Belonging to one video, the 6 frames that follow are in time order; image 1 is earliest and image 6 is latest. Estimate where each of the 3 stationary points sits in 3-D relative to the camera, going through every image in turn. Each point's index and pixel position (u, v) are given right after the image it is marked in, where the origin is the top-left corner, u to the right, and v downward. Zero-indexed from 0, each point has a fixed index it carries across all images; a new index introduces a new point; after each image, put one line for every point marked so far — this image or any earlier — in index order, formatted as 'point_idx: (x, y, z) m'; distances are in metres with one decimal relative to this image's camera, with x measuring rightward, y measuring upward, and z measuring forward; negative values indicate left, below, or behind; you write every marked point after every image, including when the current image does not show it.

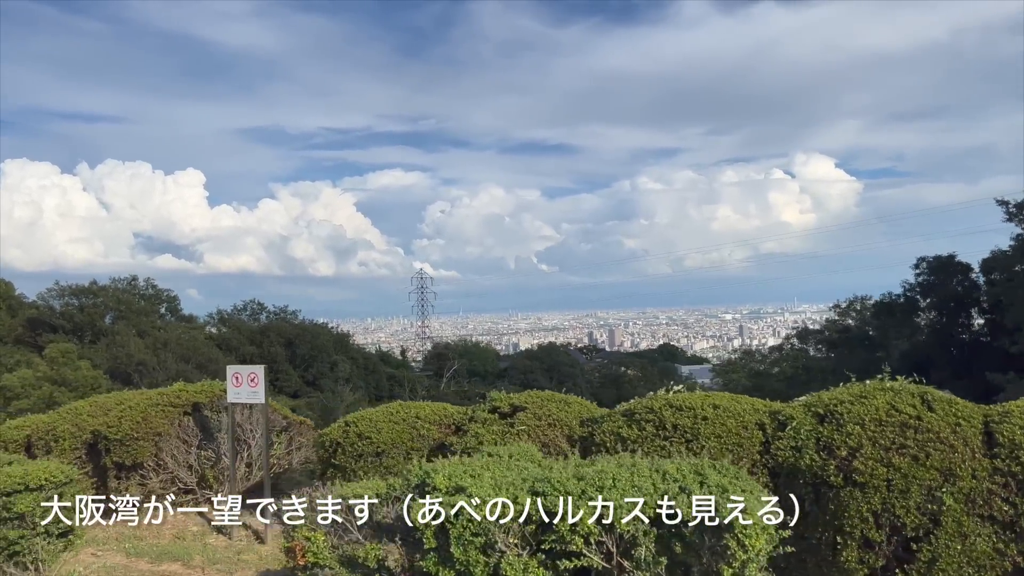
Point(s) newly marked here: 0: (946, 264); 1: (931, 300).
0: (+11.0, +0.6, +18.5) m
1: (+10.7, -0.3, +18.7) m
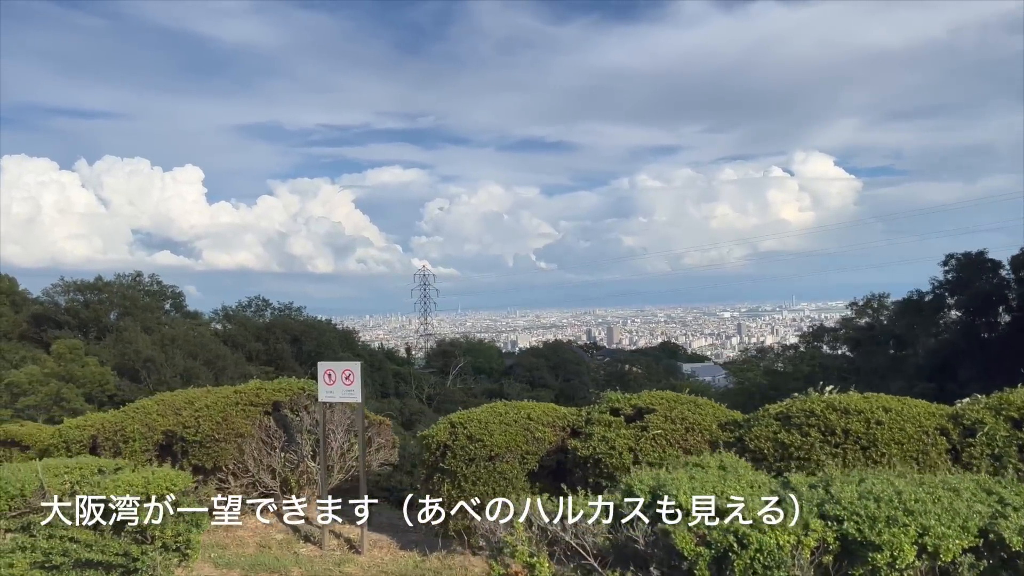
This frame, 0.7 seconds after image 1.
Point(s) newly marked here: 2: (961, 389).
0: (+11.6, +0.7, +18.2) m
1: (+11.2, -0.3, +18.4) m
2: (+10.4, -2.3, +16.8) m
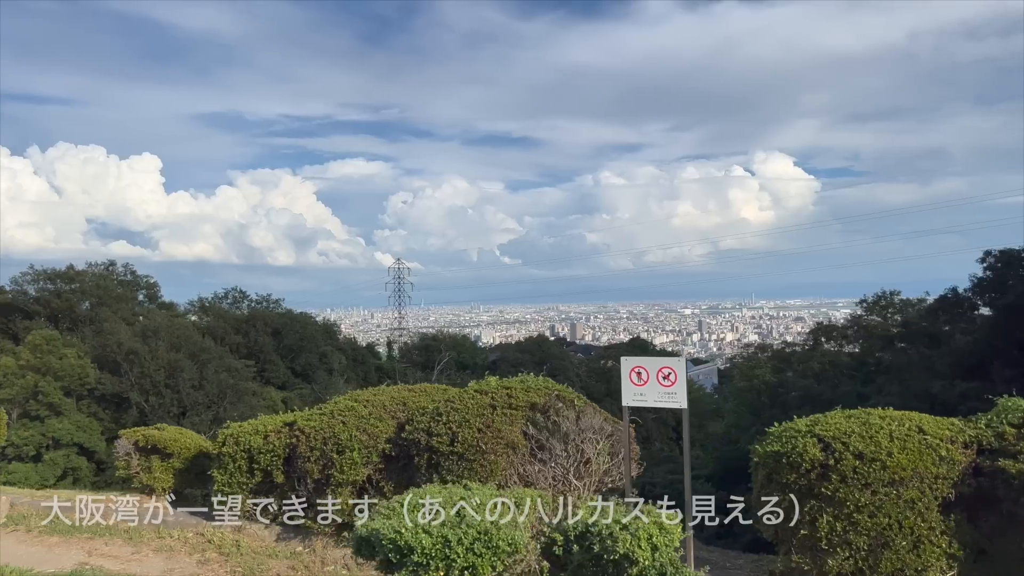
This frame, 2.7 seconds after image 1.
0: (+12.3, +0.7, +18.1) m
1: (+12.0, -0.2, +18.3) m
2: (+11.2, -2.2, +16.6) m
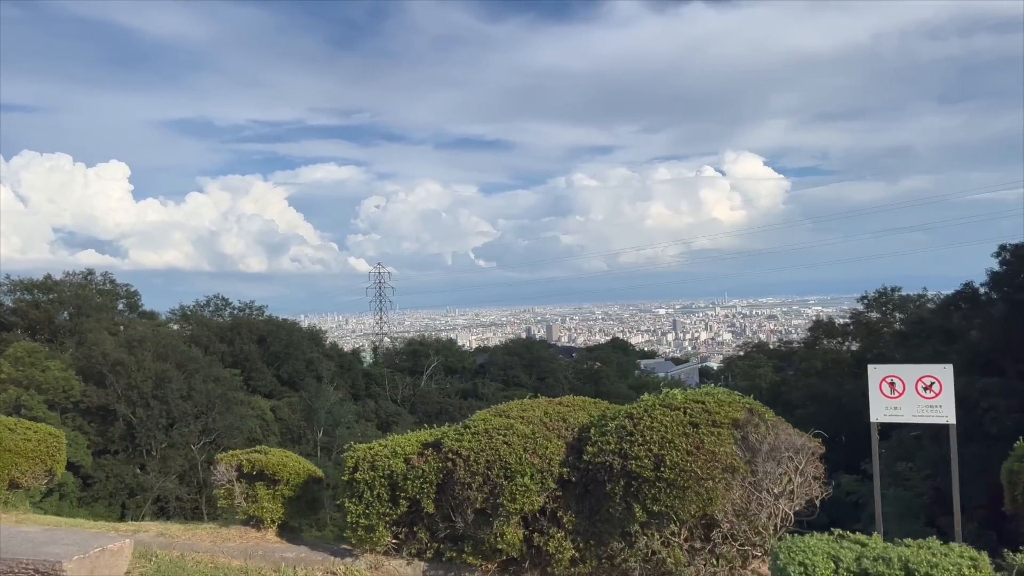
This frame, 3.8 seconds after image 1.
0: (+12.6, +0.8, +18.0) m
1: (+12.3, -0.1, +18.2) m
2: (+11.6, -2.1, +16.5) m
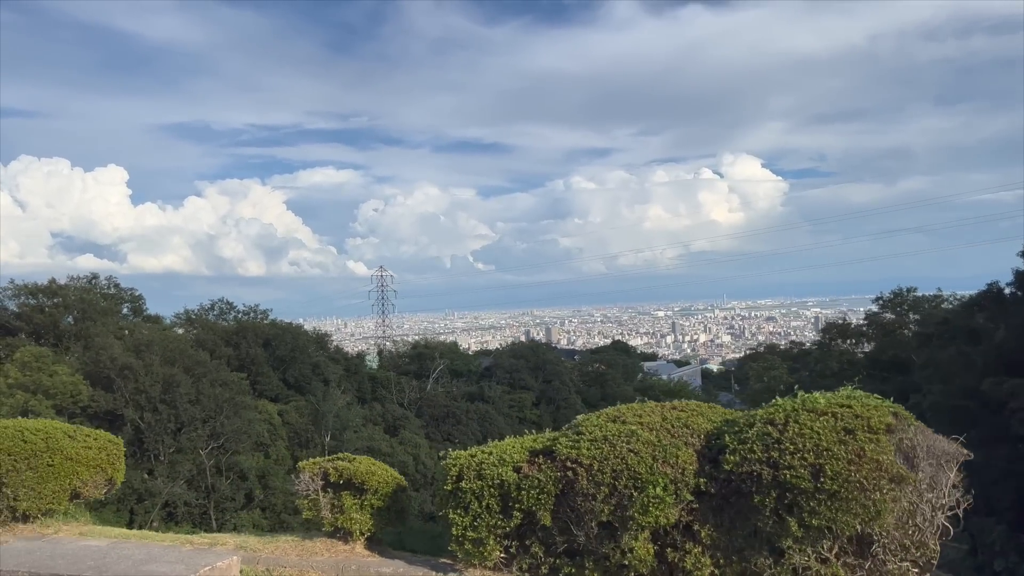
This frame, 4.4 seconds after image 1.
0: (+13.1, +0.9, +17.8) m
1: (+12.8, -0.1, +18.0) m
2: (+12.1, -2.1, +16.3) m
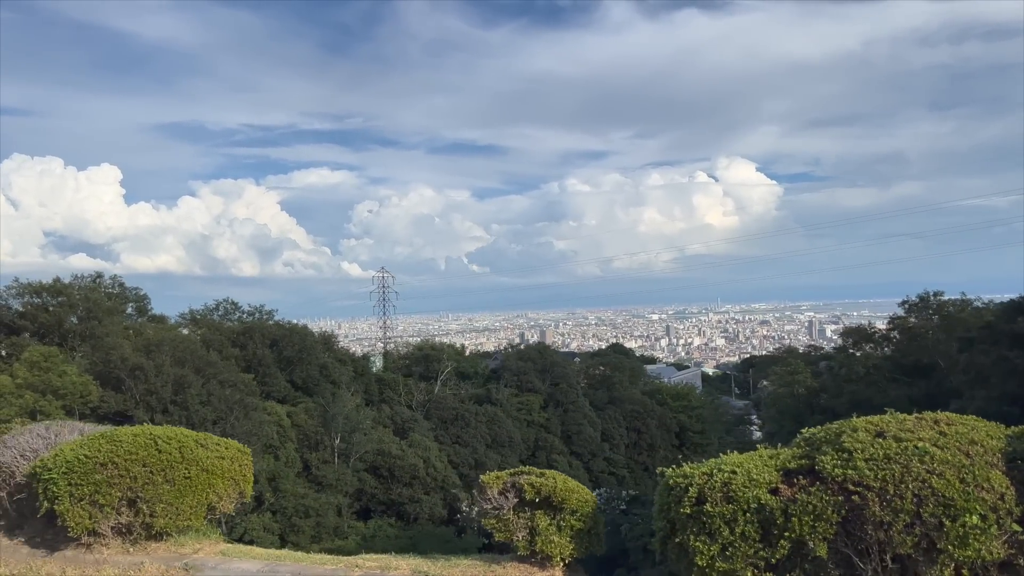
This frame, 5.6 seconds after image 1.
0: (+14.0, +0.7, +17.5) m
1: (+13.7, -0.2, +17.6) m
2: (+12.9, -2.2, +16.0) m
